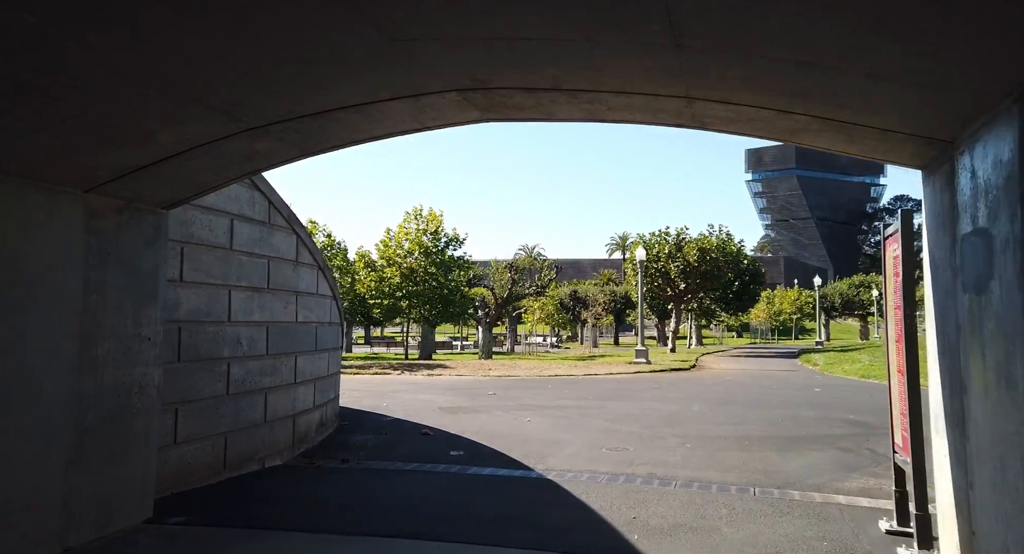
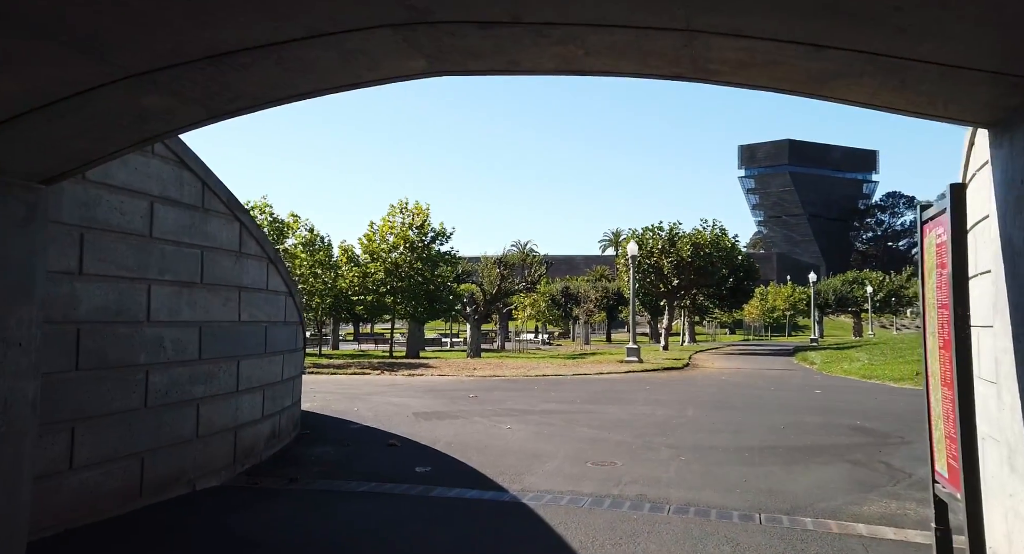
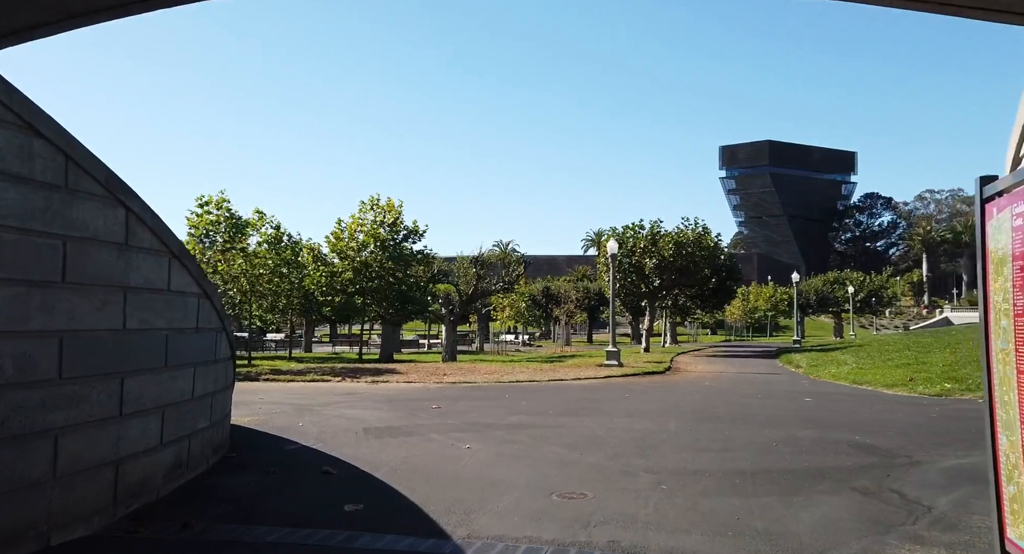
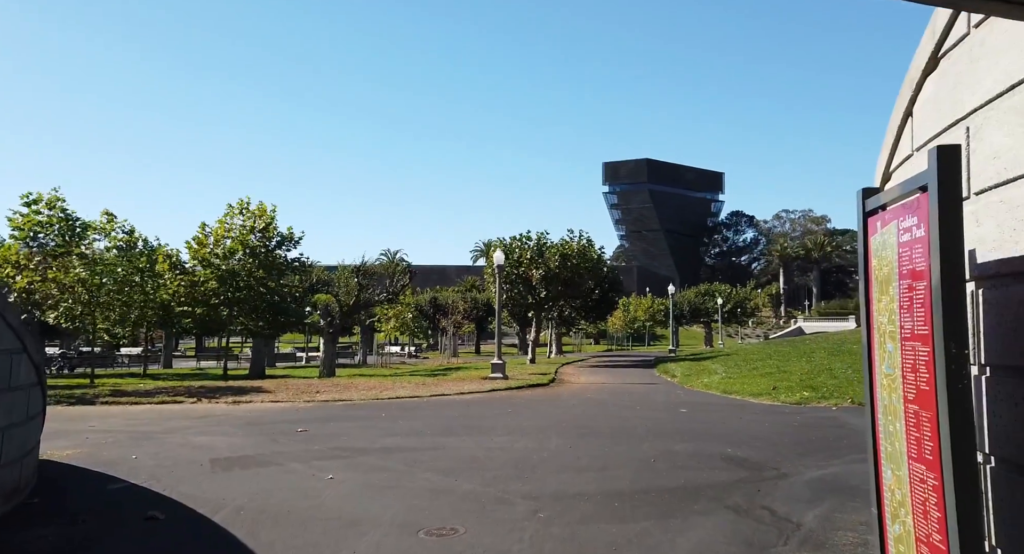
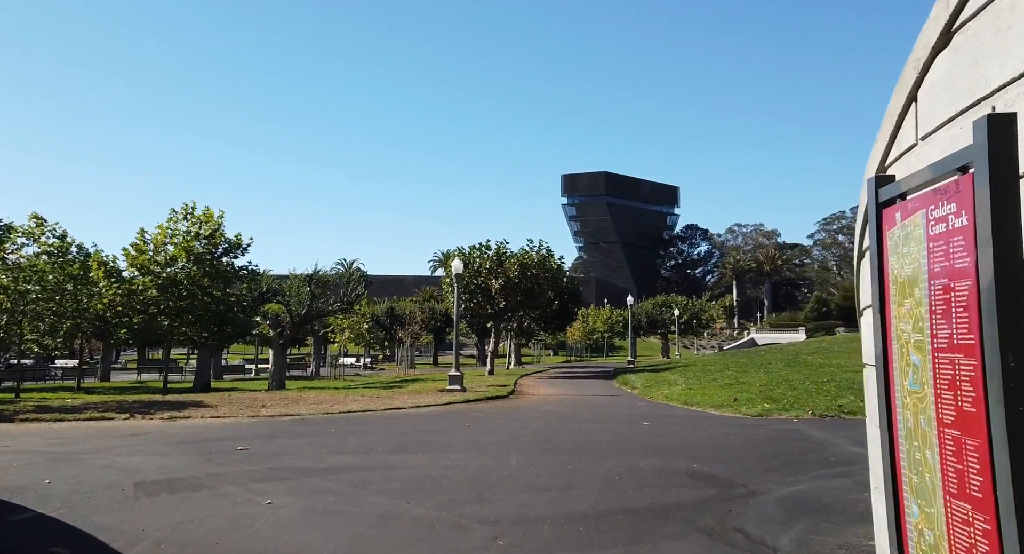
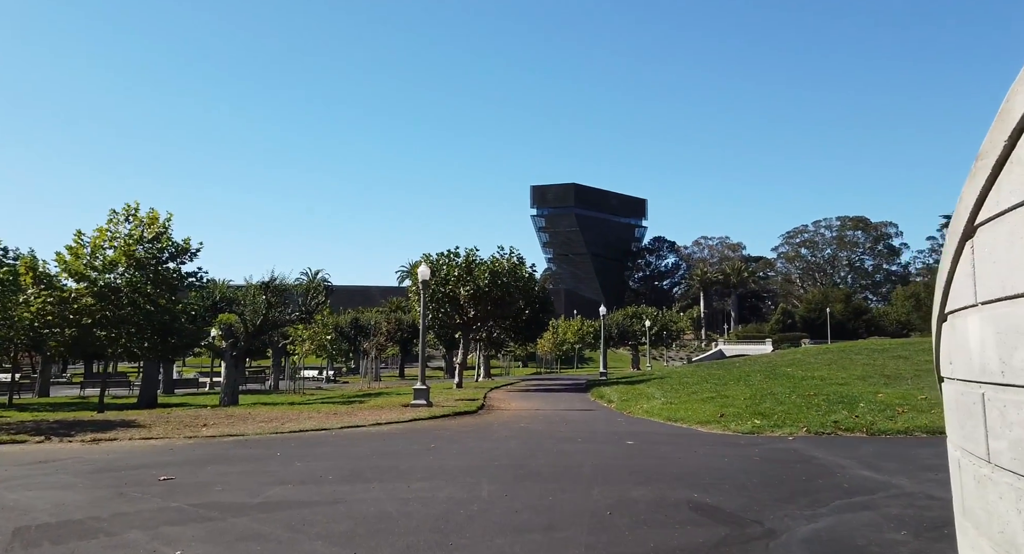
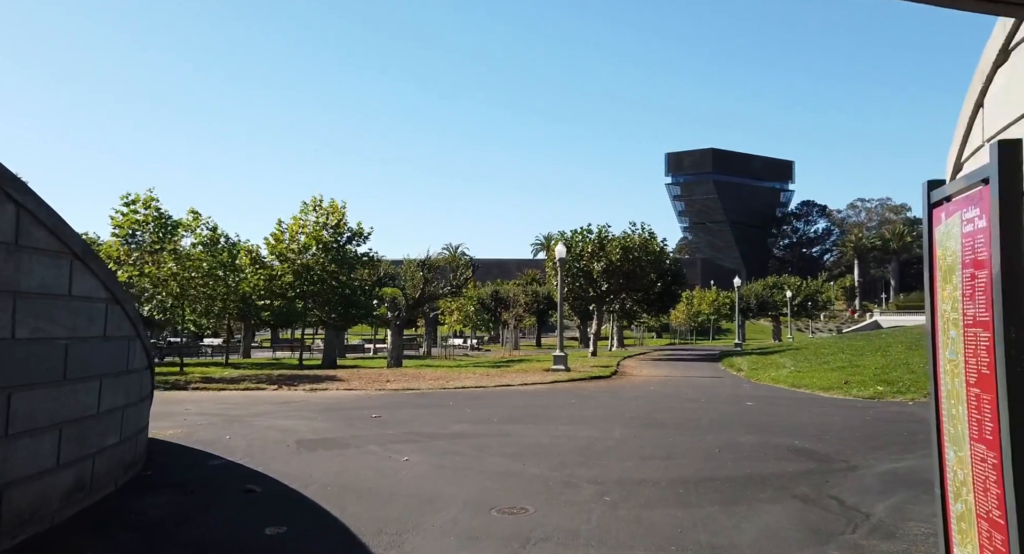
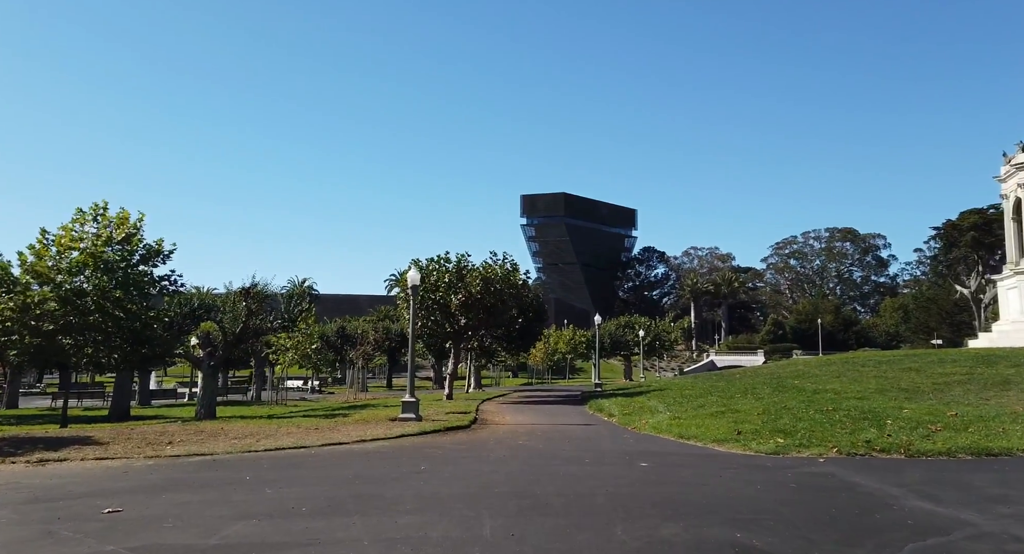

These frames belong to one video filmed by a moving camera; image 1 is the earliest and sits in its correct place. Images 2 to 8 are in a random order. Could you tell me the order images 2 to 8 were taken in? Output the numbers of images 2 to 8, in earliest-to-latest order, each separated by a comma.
2, 3, 7, 4, 5, 6, 8
